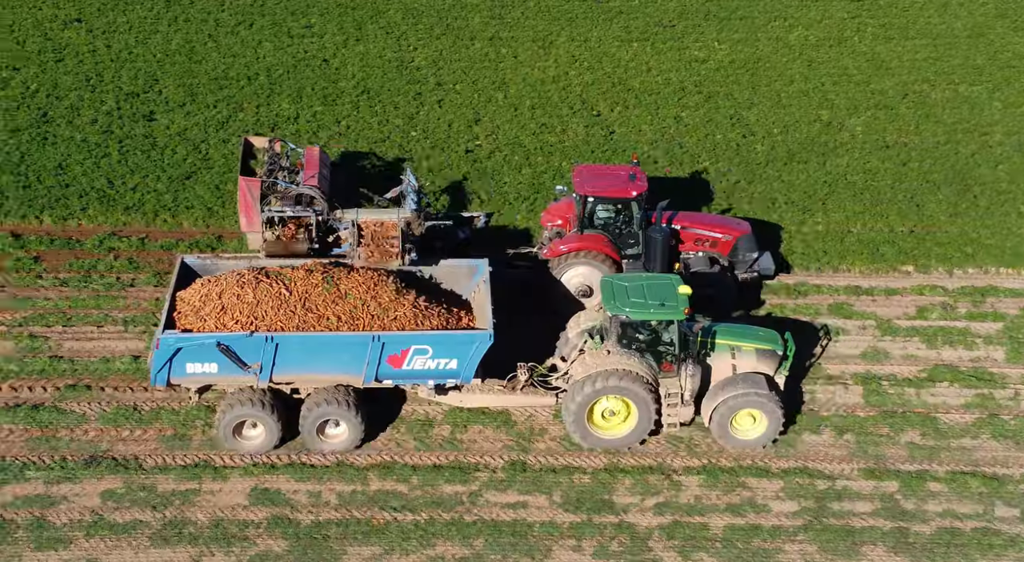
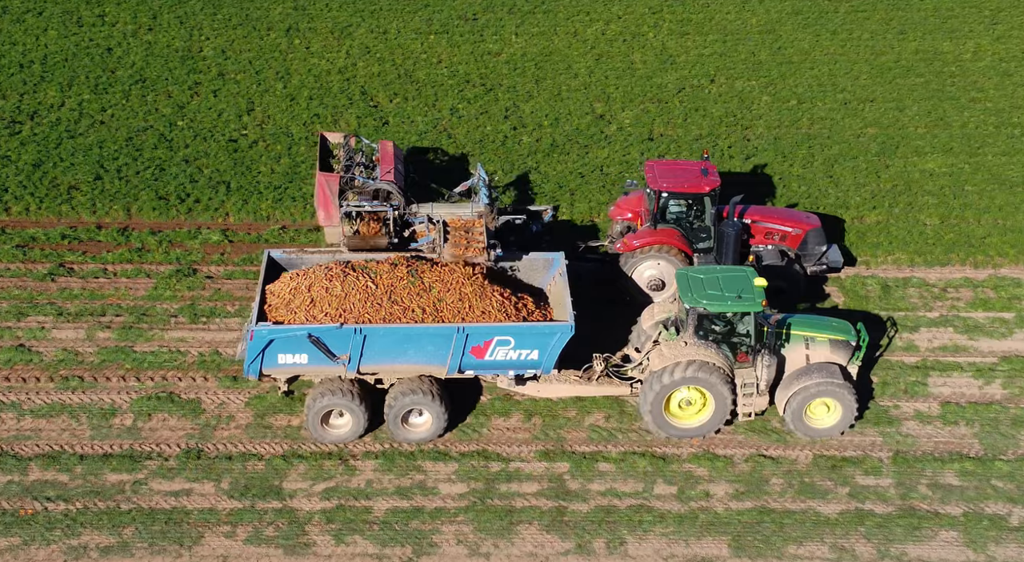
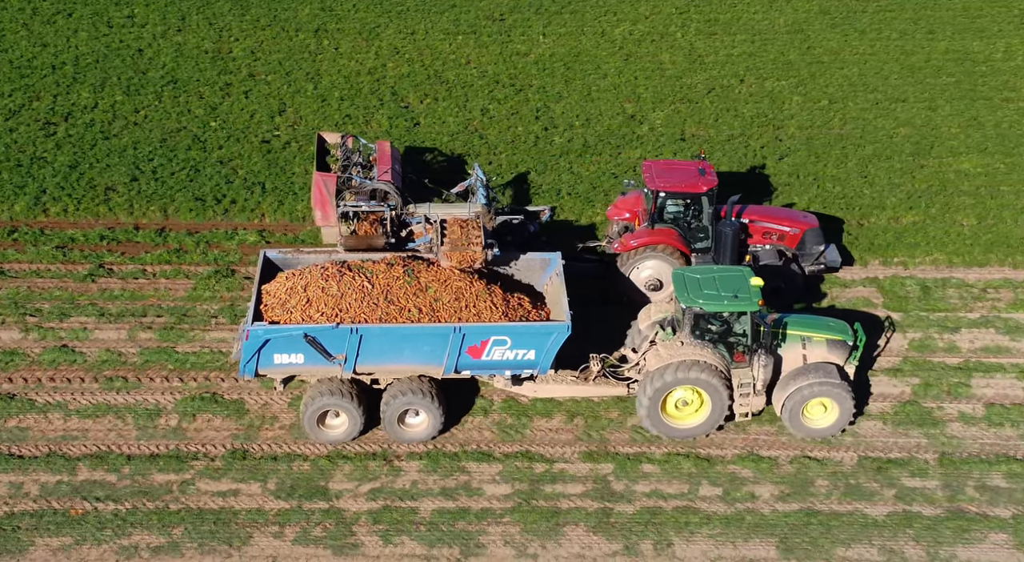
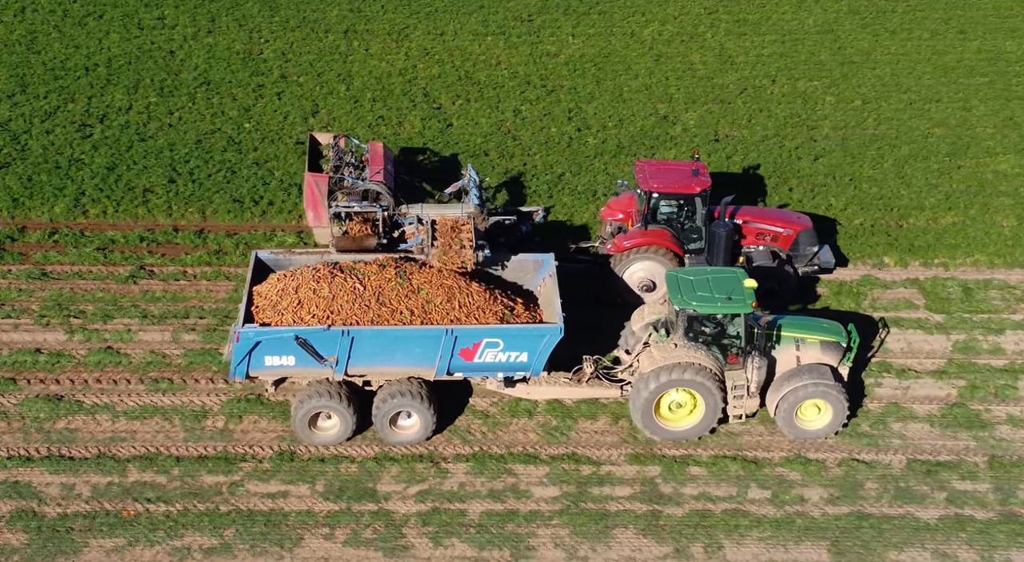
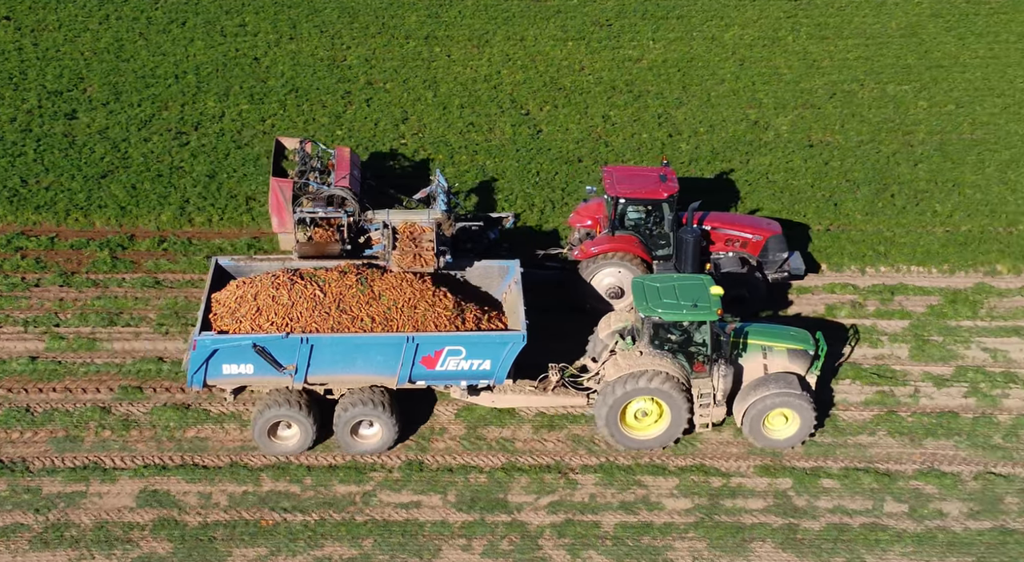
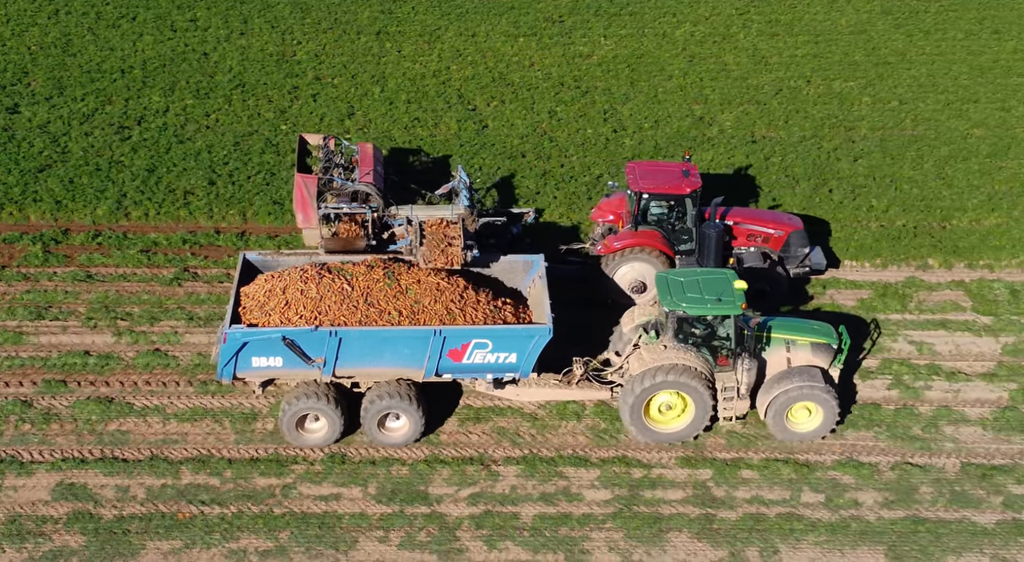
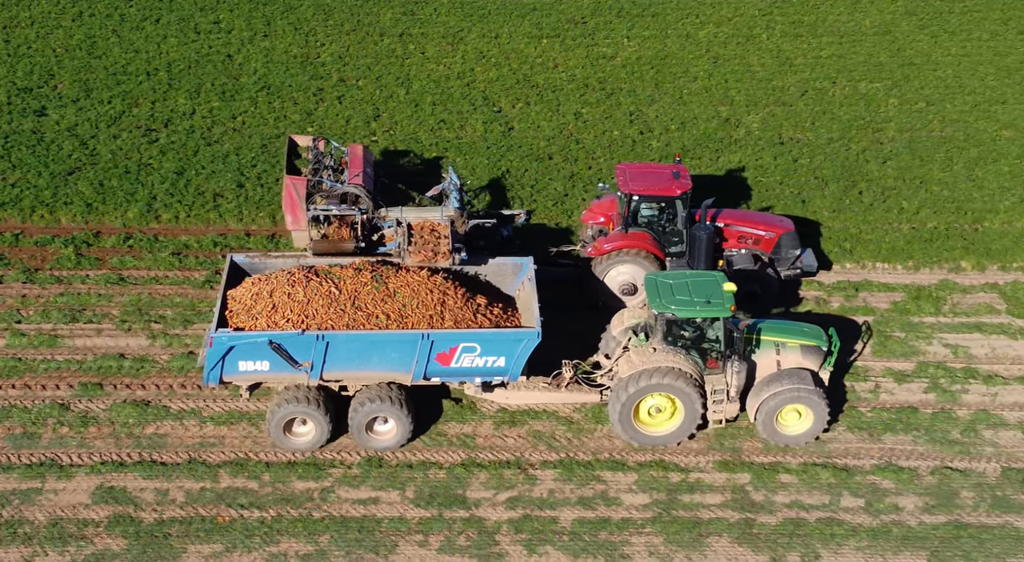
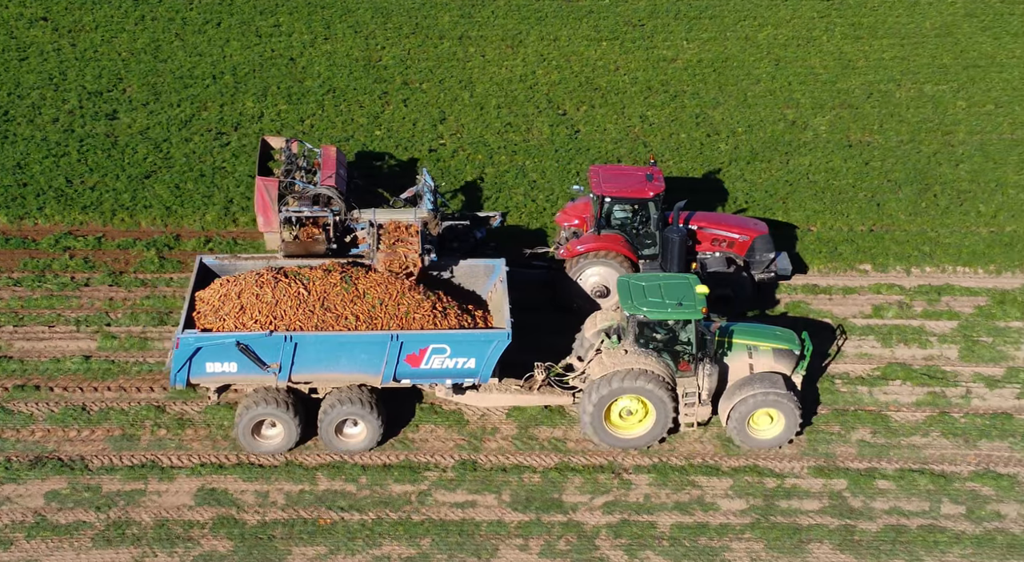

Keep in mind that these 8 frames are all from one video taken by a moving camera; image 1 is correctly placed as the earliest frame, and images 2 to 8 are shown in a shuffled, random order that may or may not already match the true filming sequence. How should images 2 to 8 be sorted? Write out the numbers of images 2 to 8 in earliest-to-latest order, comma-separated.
8, 5, 7, 6, 4, 3, 2
